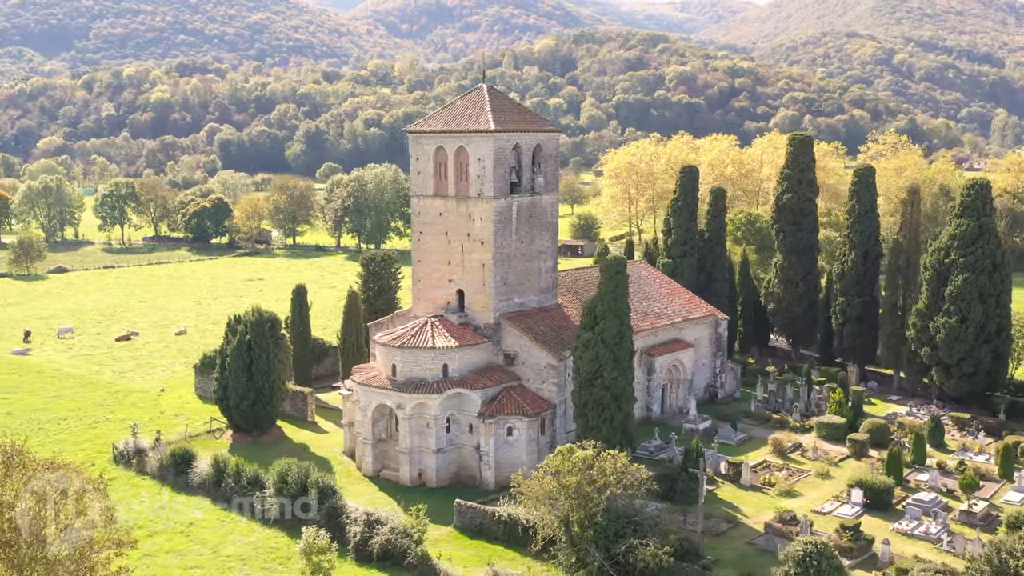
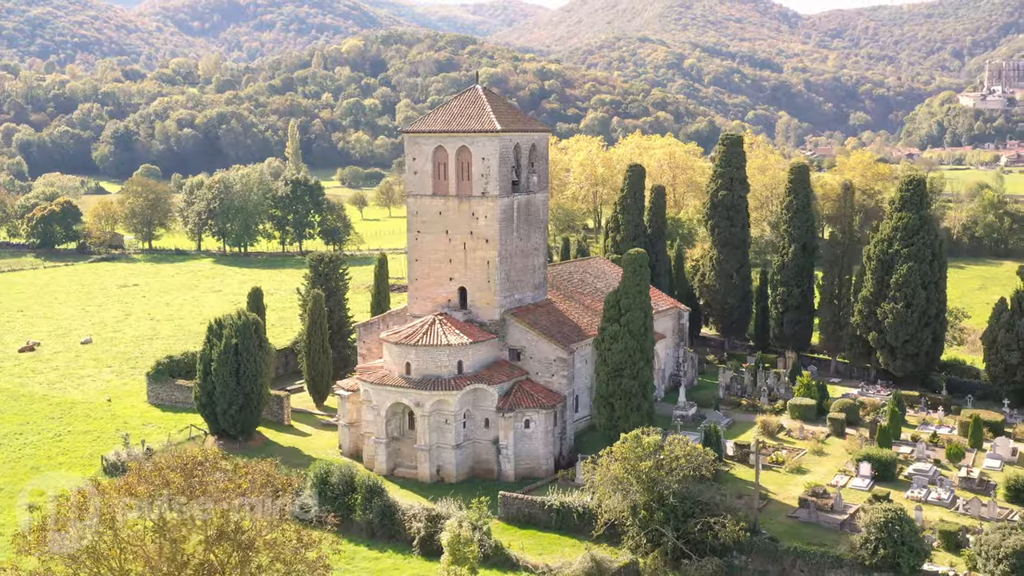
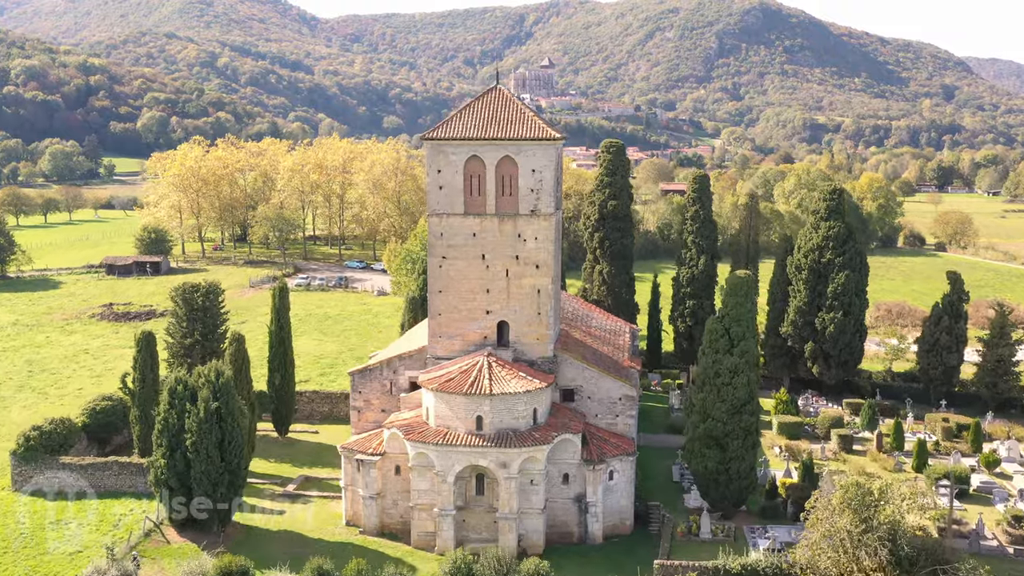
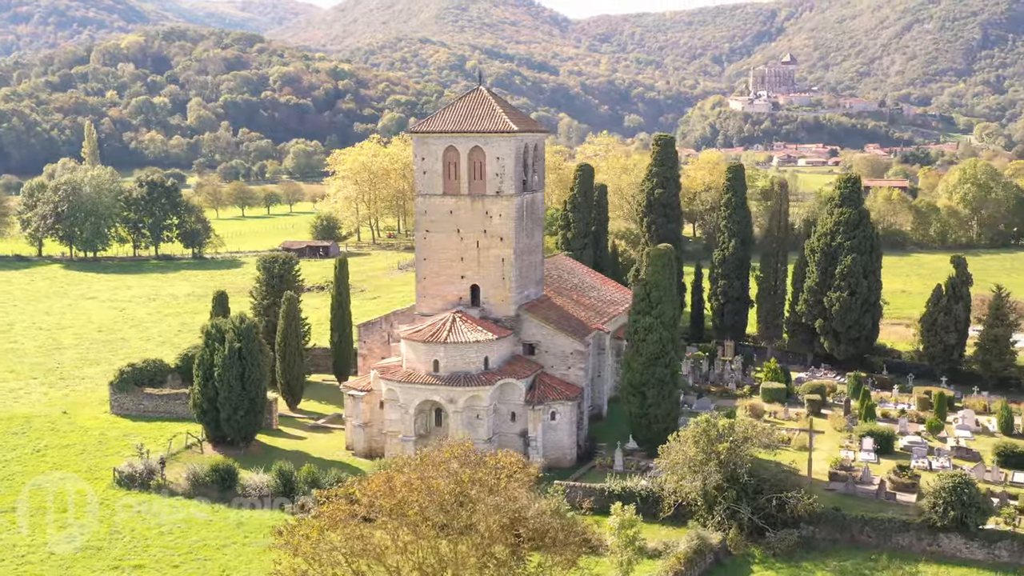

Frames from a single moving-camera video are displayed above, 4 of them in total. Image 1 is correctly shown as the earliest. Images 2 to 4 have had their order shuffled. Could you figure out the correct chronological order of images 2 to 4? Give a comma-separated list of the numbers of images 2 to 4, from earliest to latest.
2, 4, 3
